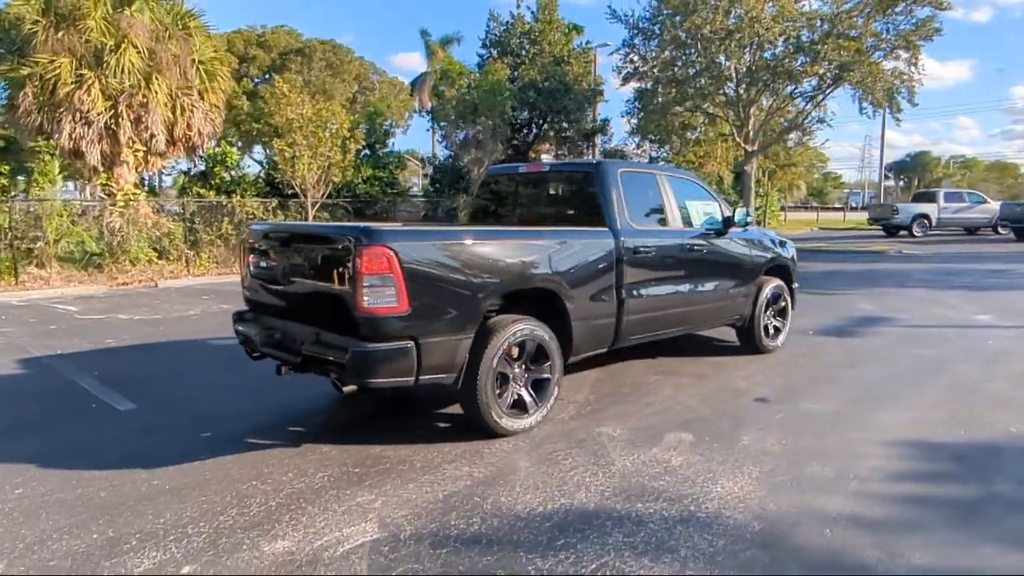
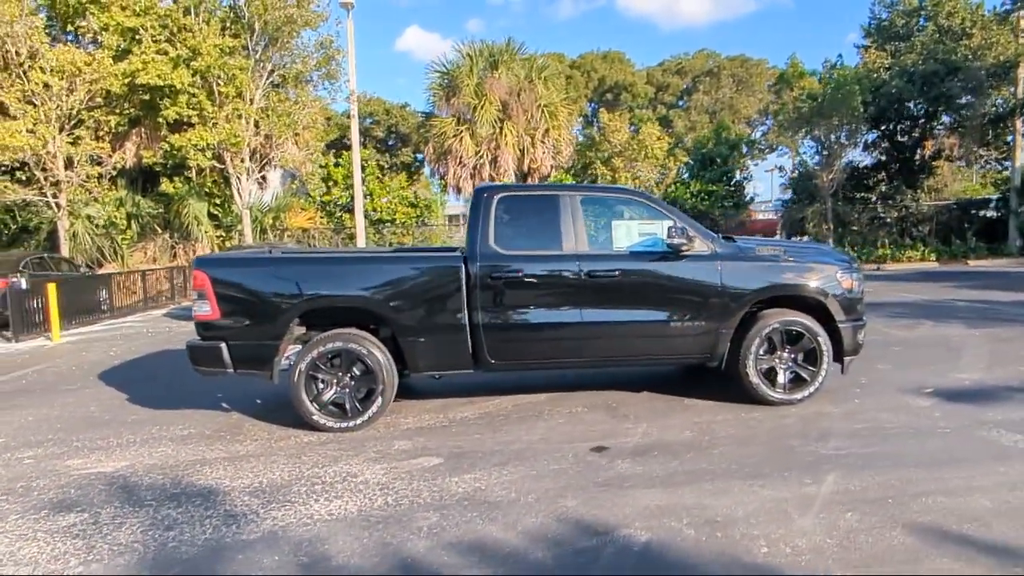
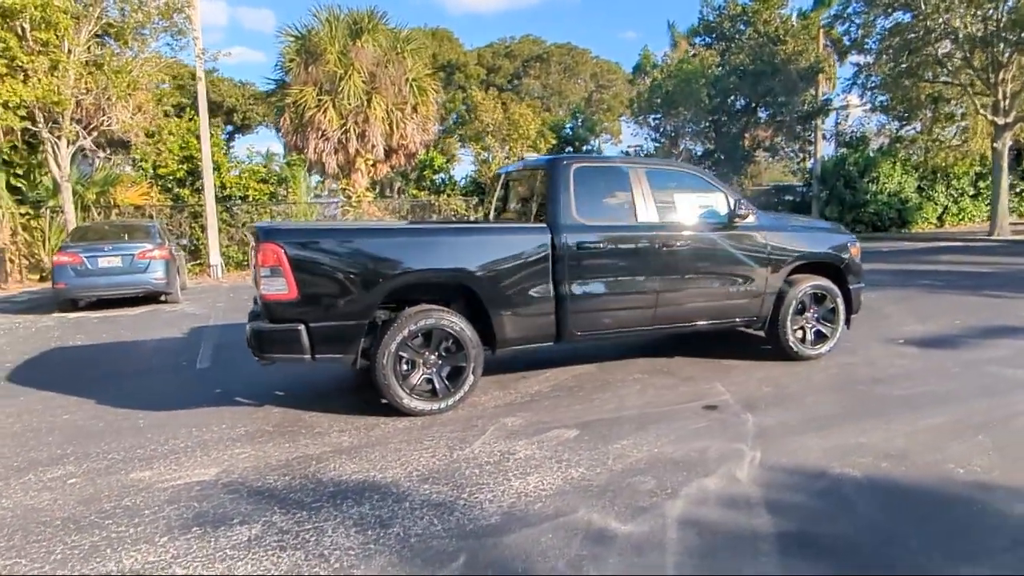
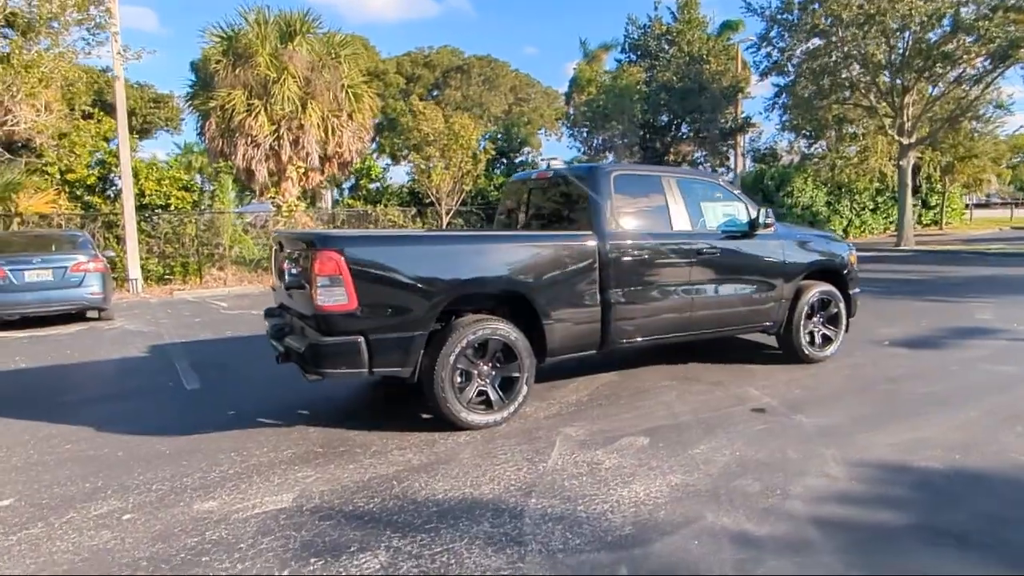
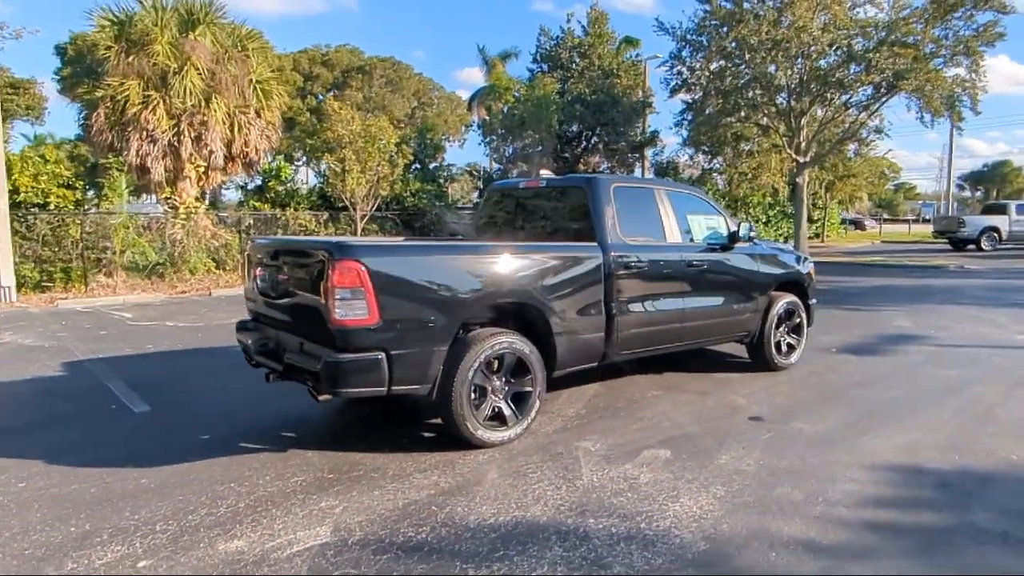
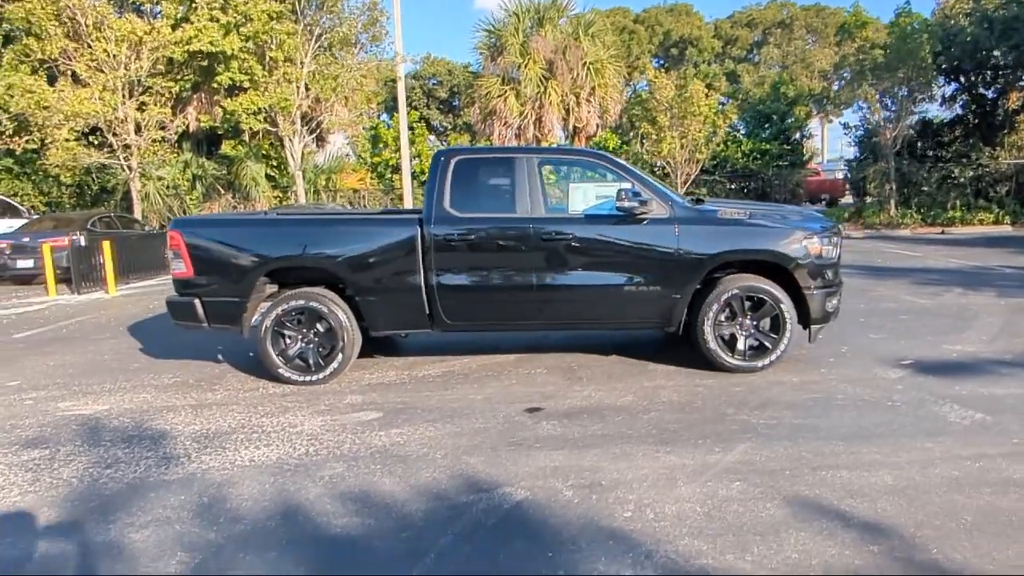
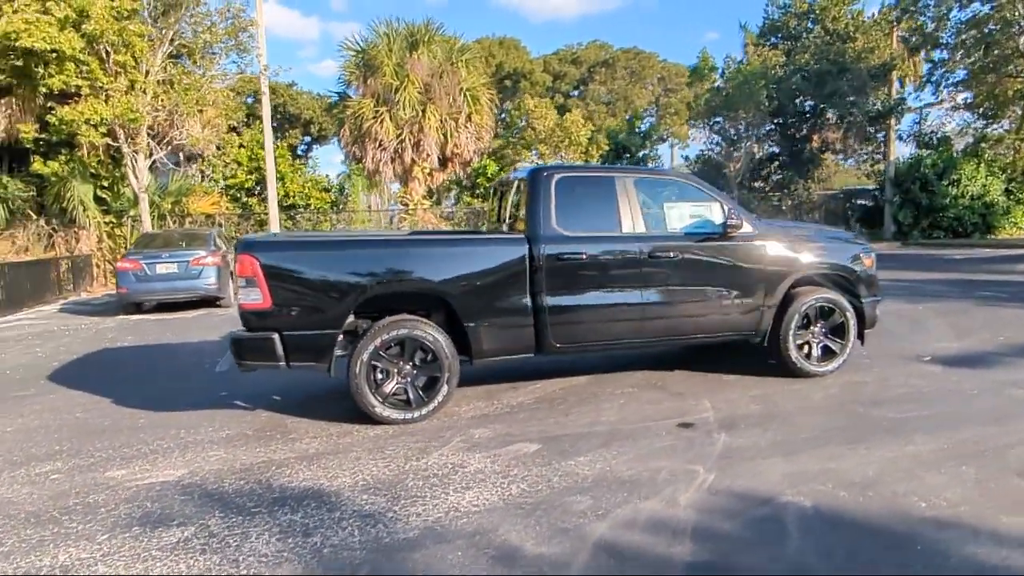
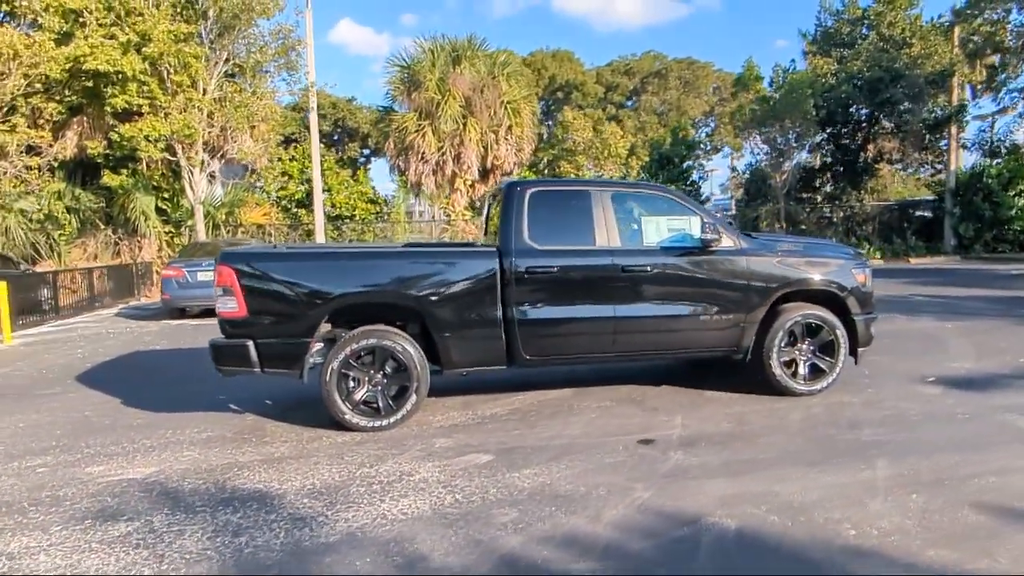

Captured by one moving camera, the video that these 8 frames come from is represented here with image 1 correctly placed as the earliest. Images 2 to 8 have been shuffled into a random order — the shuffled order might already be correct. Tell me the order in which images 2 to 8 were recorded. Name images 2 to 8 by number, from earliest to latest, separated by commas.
5, 4, 3, 7, 8, 2, 6
